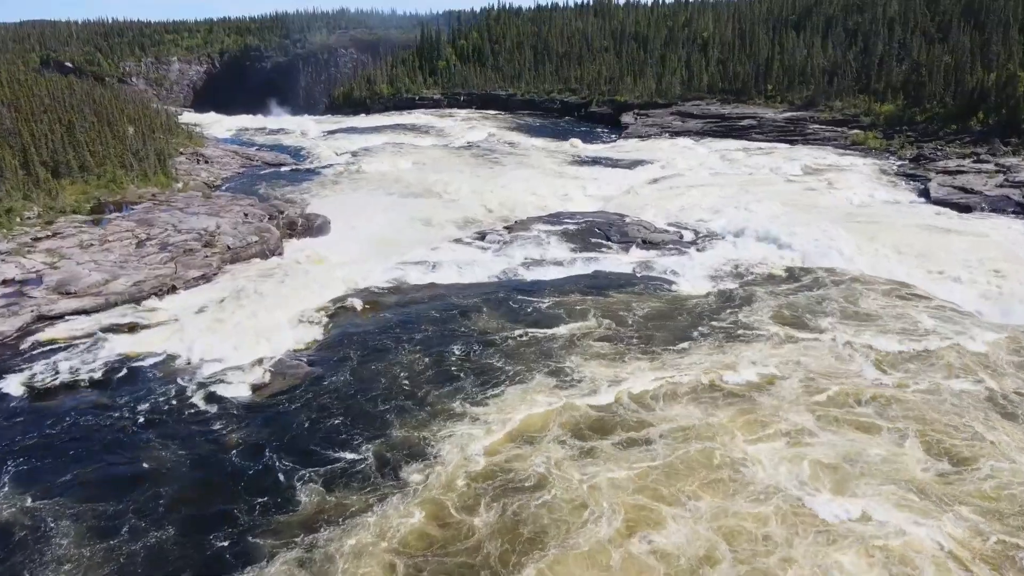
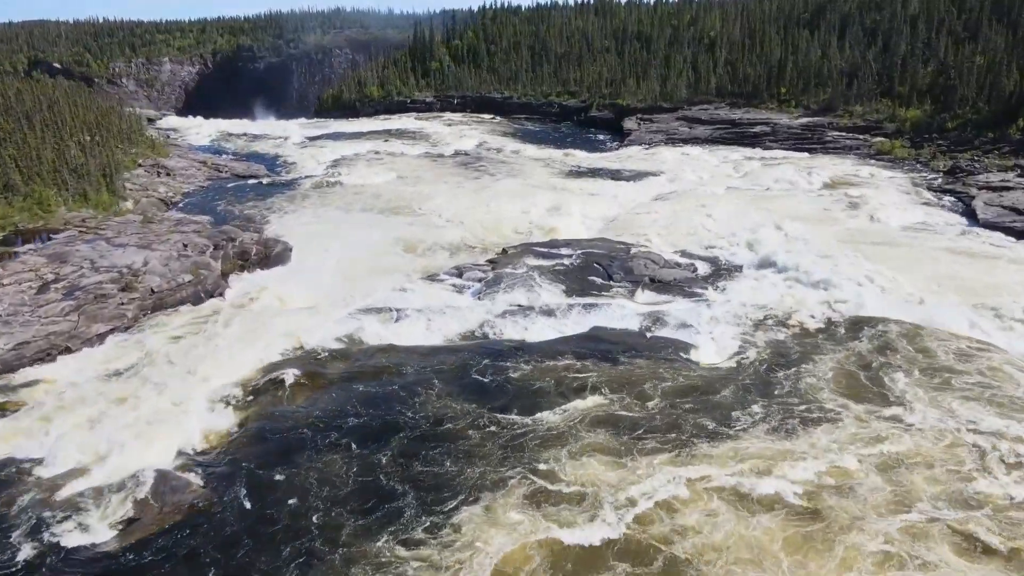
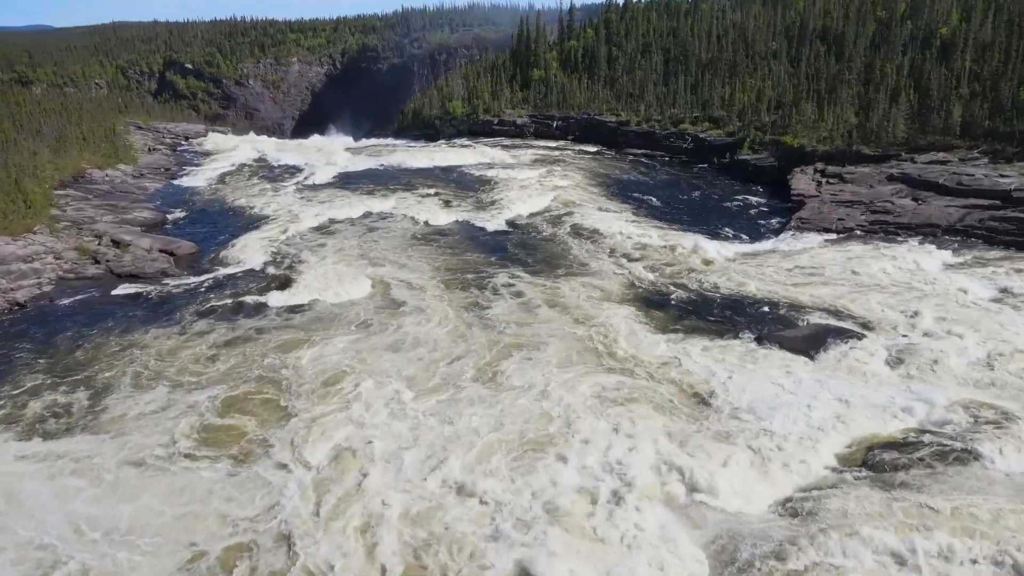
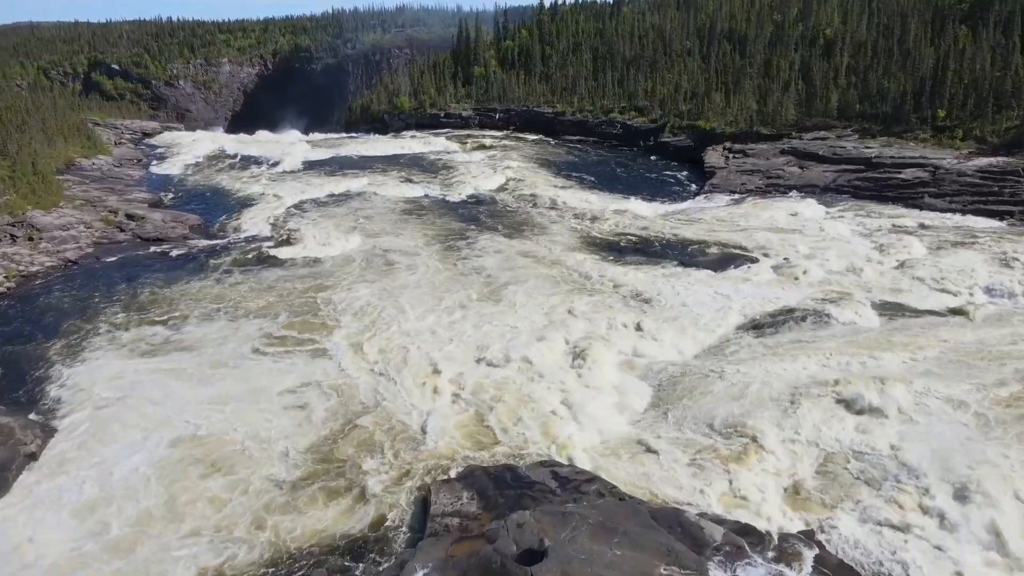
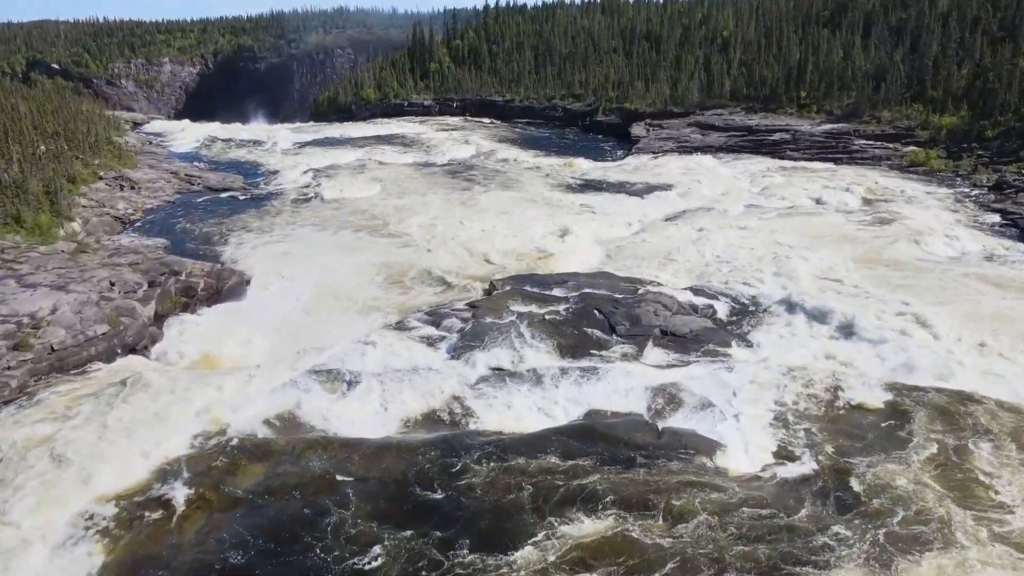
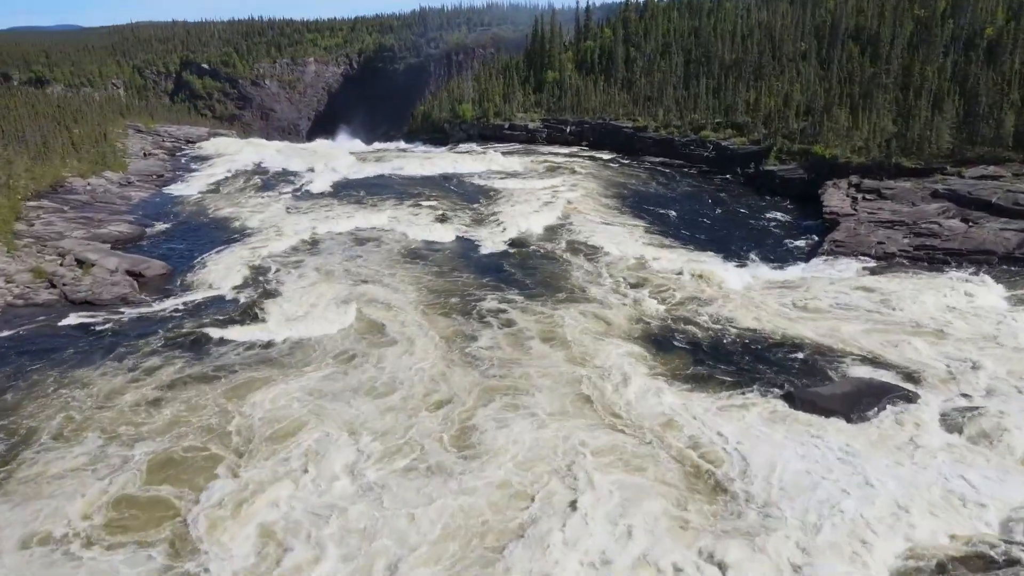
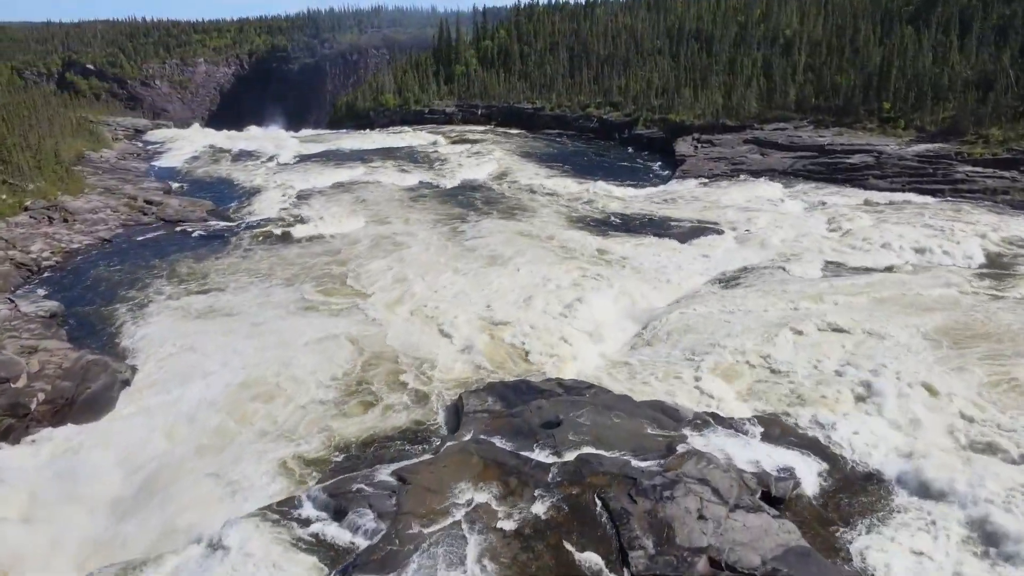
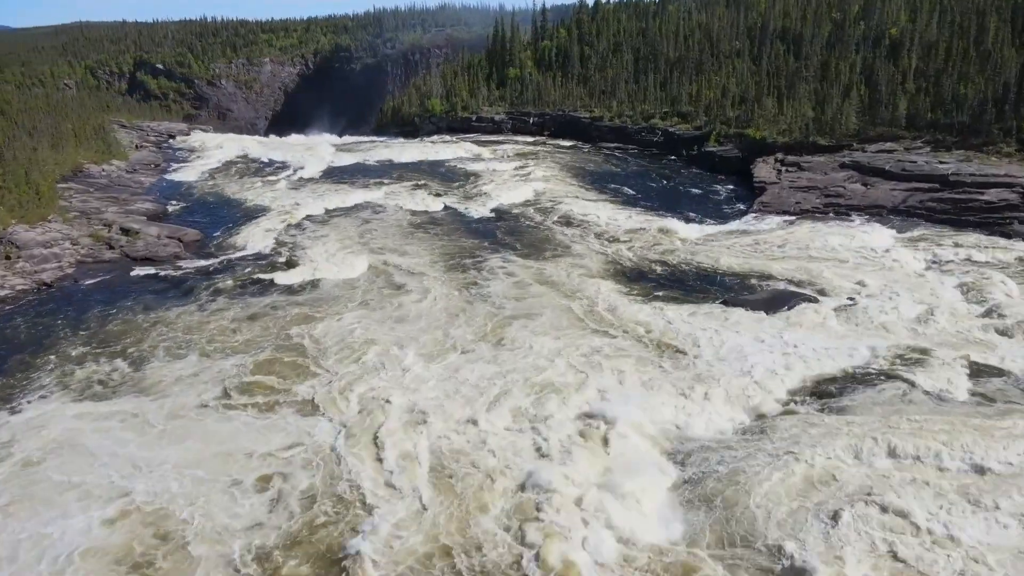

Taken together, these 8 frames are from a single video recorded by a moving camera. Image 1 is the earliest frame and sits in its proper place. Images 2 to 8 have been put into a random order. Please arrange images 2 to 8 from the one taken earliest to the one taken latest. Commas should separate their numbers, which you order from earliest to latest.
2, 5, 7, 4, 8, 3, 6
